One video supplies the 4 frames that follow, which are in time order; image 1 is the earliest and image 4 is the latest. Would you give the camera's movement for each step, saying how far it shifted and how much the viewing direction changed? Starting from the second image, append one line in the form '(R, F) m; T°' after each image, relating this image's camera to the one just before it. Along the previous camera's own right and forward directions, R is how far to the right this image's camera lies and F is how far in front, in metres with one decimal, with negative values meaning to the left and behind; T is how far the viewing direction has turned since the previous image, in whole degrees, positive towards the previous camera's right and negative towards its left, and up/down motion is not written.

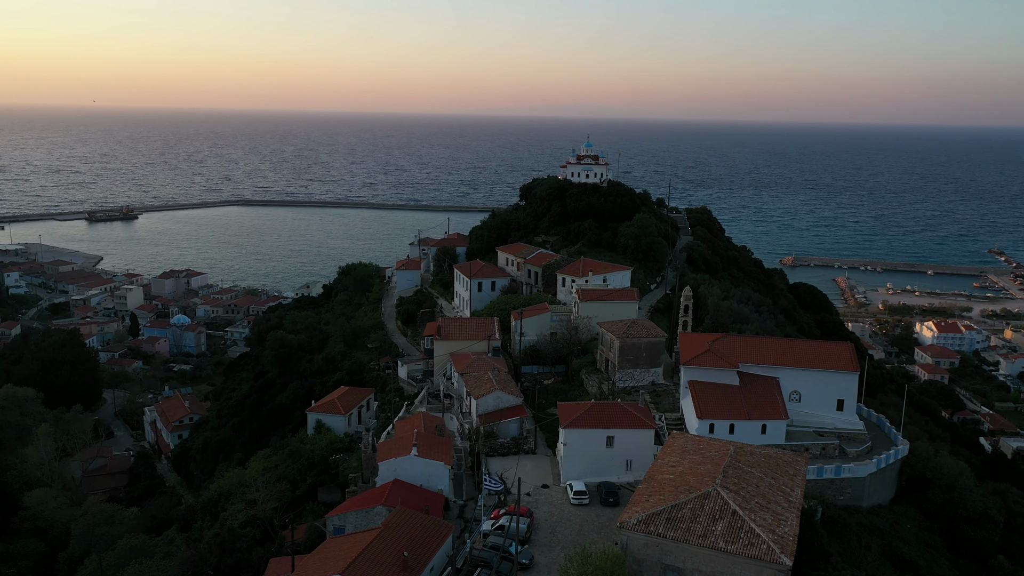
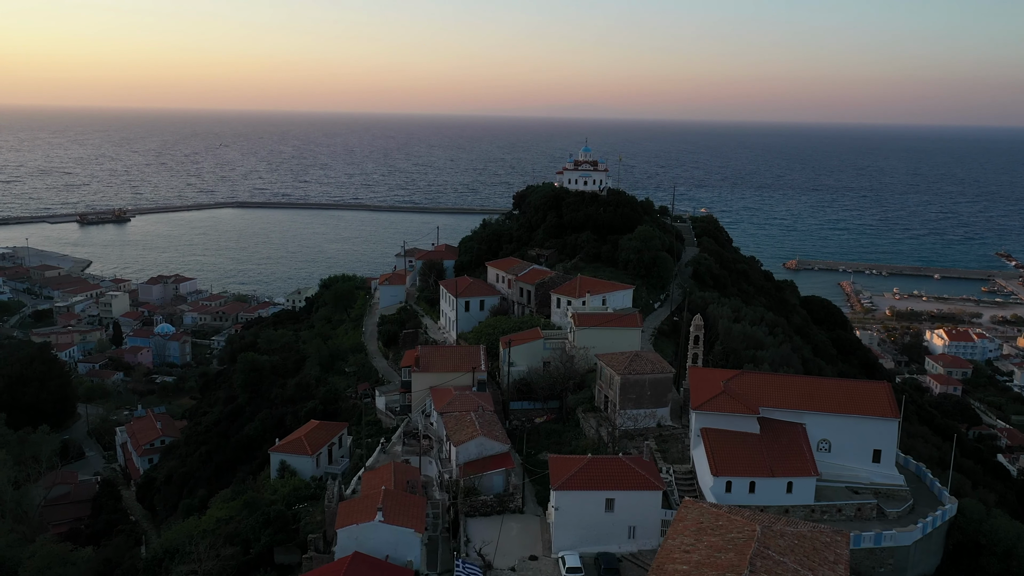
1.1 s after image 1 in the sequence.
(+0.5, +3.1) m; 0°
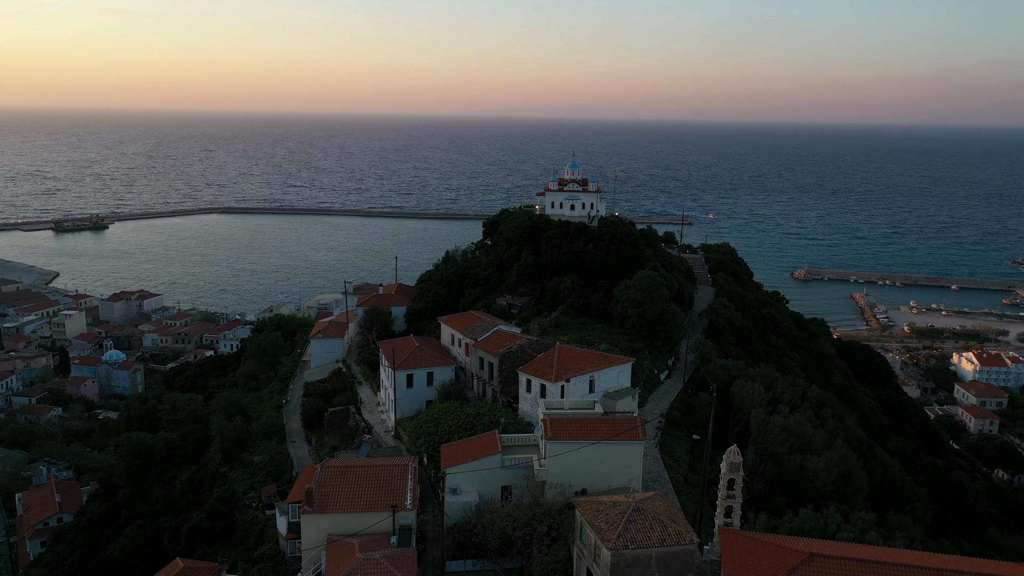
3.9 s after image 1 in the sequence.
(+1.7, +8.2) m; 0°
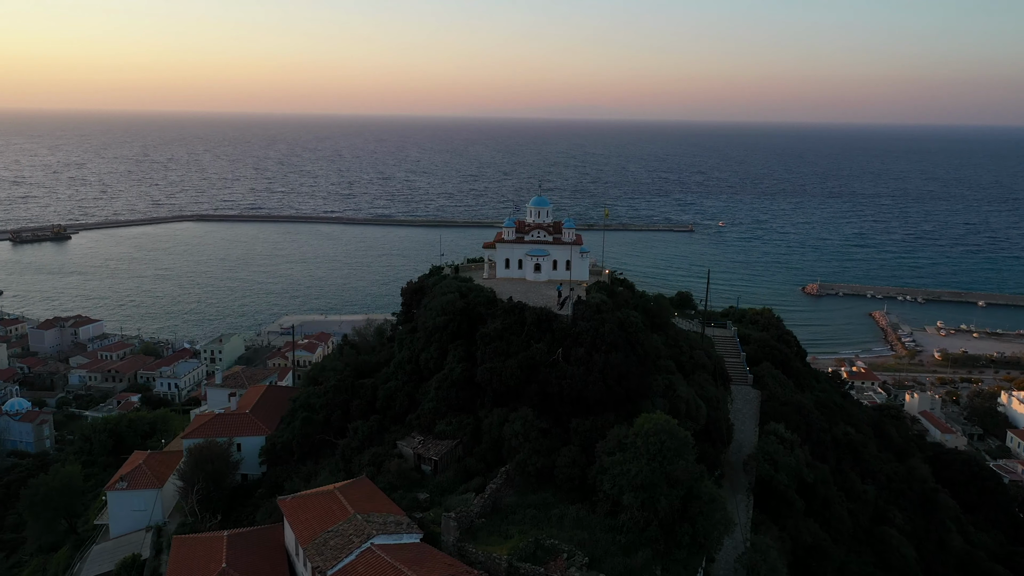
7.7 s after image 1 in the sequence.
(+2.4, +11.8) m; 0°
